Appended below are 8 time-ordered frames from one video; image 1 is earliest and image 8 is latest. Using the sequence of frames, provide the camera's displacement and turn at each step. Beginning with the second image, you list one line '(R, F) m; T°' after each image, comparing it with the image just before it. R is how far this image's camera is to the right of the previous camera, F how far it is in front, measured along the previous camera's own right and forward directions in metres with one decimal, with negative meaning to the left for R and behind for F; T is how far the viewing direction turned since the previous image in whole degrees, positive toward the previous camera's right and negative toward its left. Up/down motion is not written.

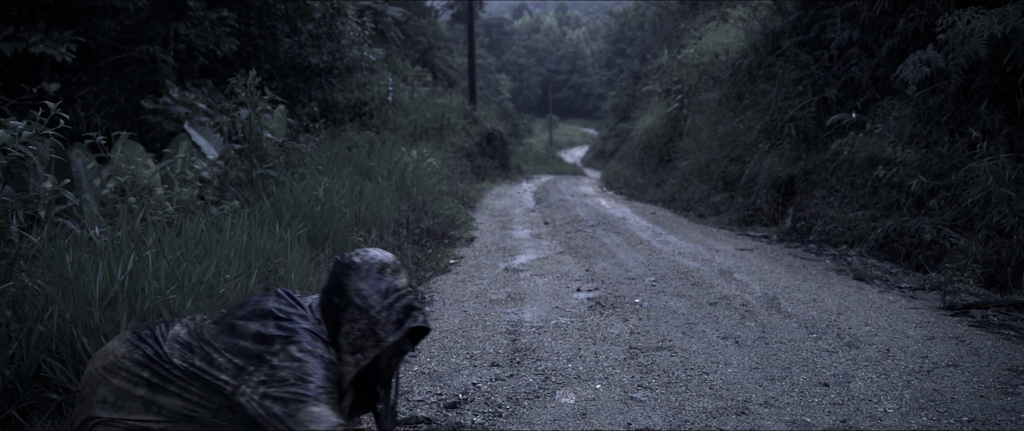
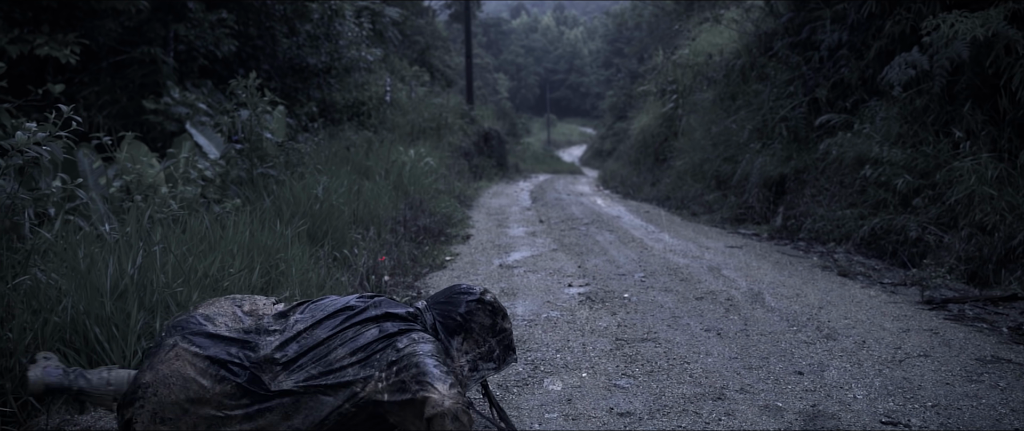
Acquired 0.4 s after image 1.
(0.0, -0.2) m; 0°
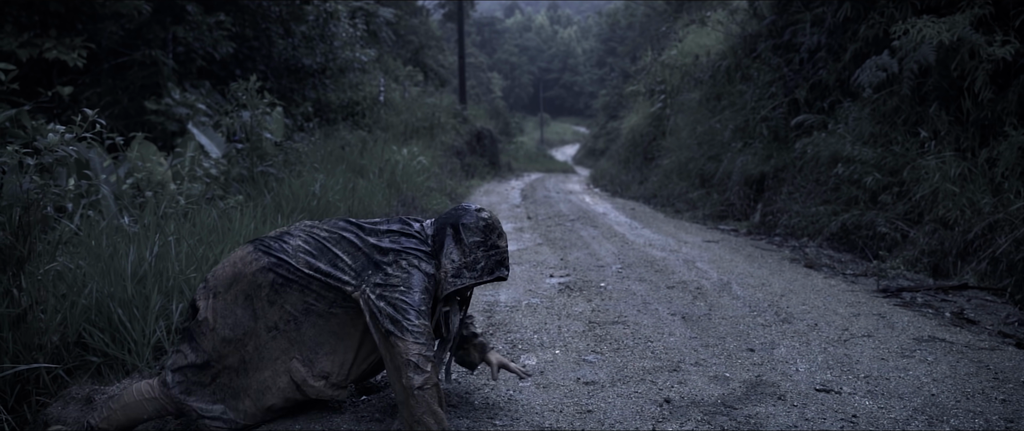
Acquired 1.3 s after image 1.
(+0.1, -0.4) m; 0°
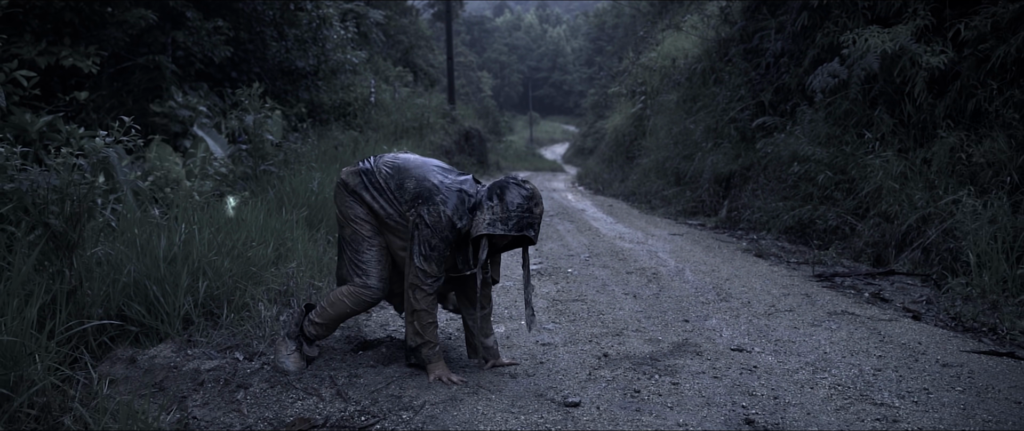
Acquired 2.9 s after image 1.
(+0.1, -0.7) m; +1°
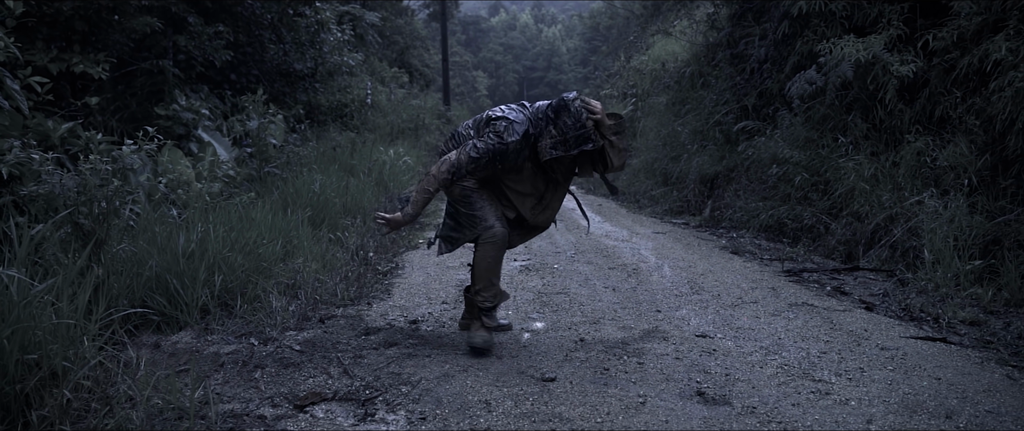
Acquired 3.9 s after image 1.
(0.0, -0.4) m; 0°
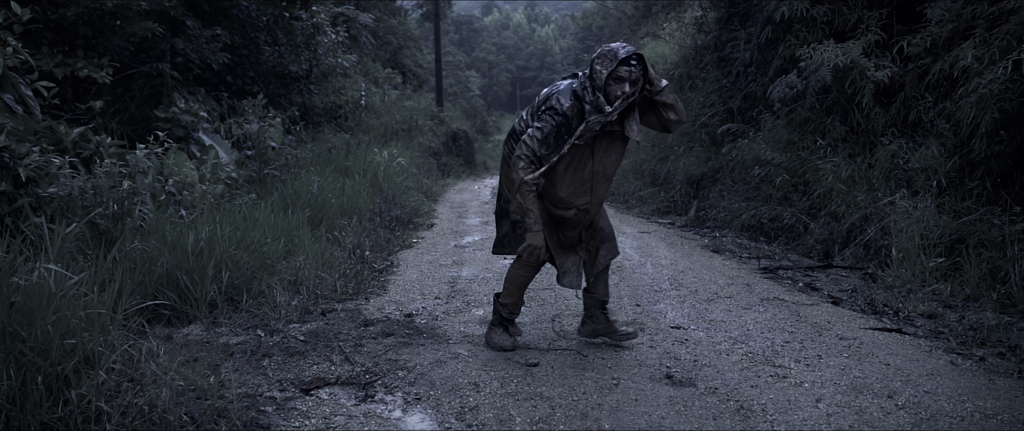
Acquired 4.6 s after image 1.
(0.0, -0.3) m; 0°
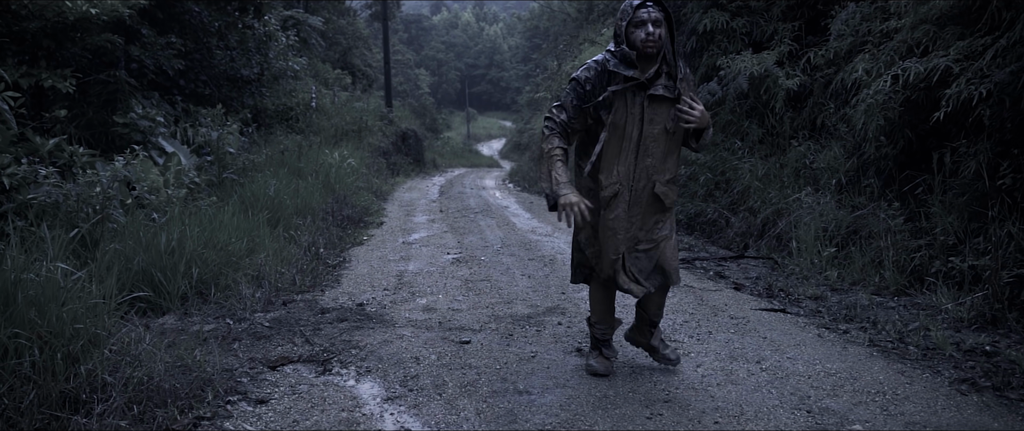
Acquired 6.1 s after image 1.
(+0.1, -0.6) m; +4°
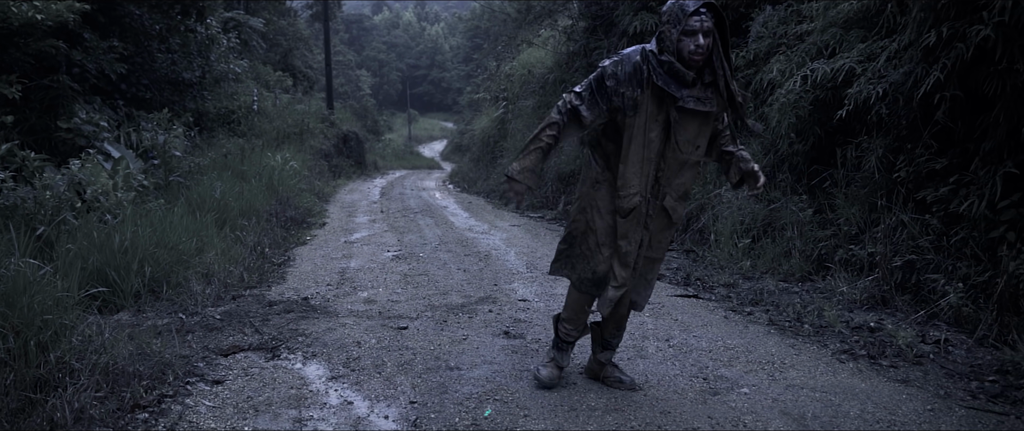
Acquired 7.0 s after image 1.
(+0.1, -0.4) m; +4°
